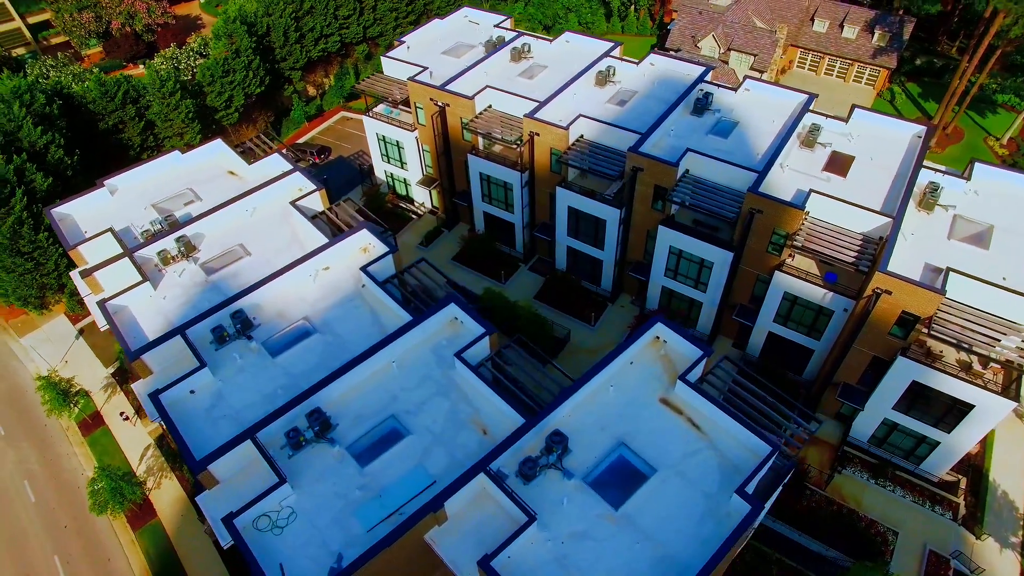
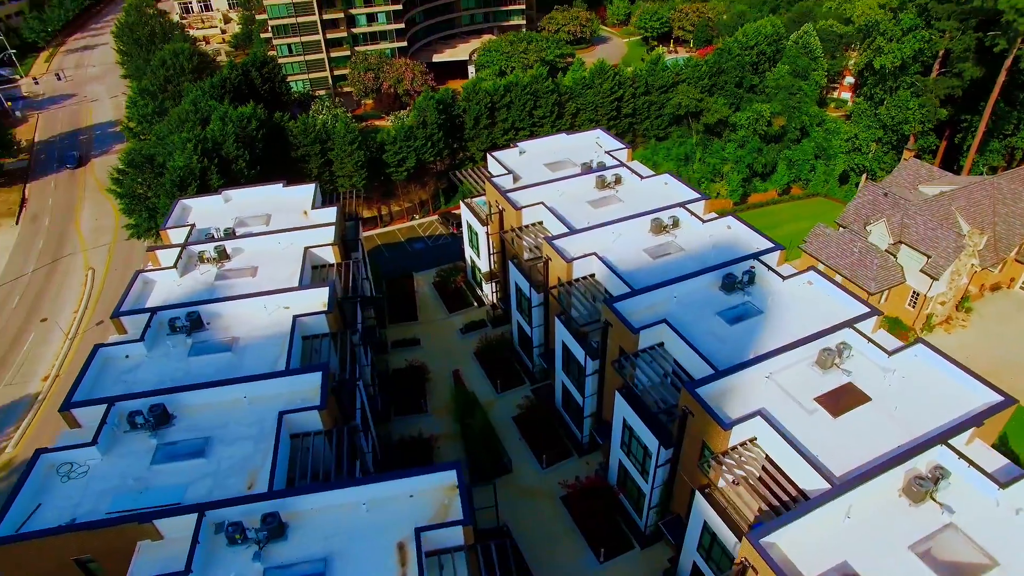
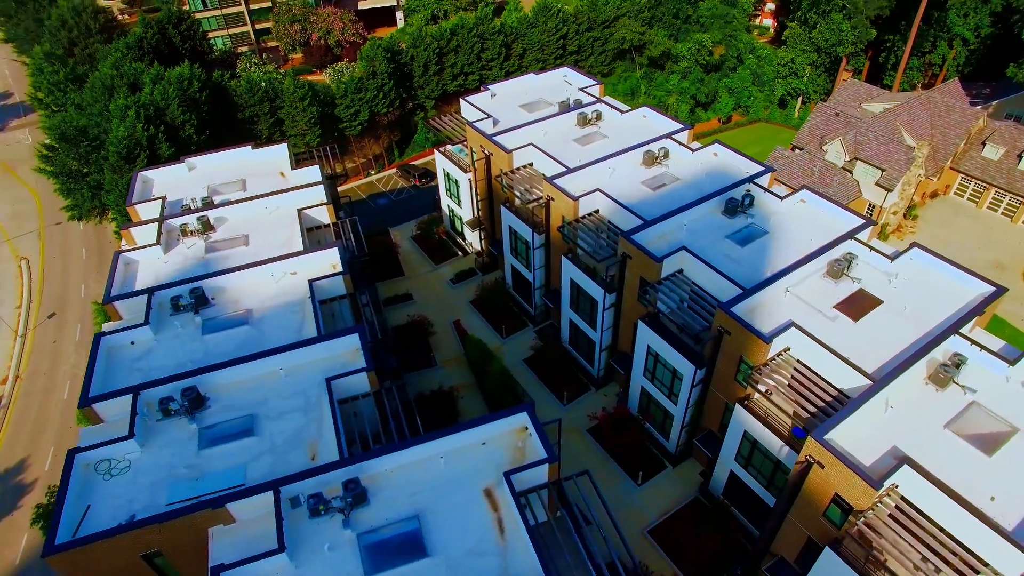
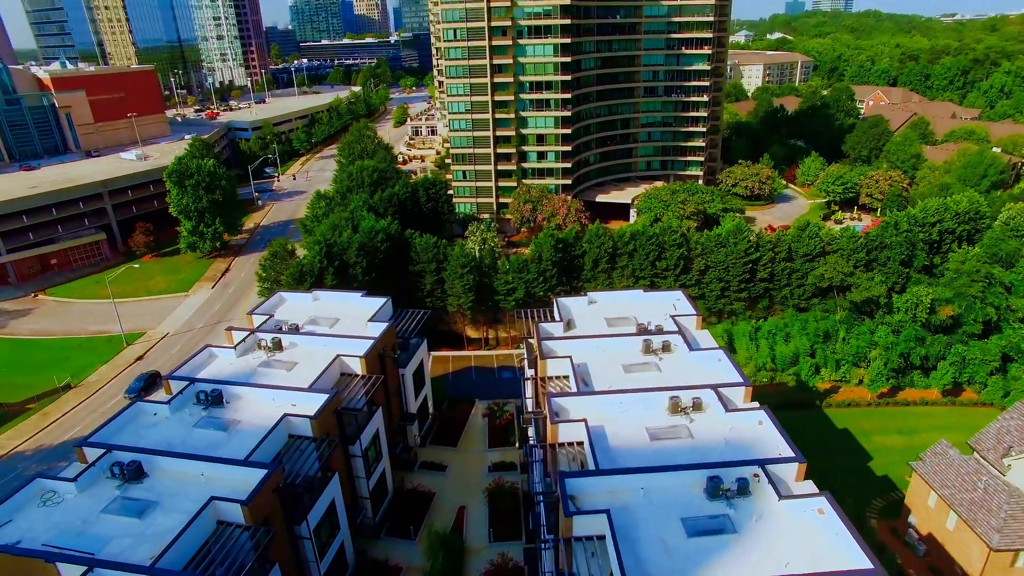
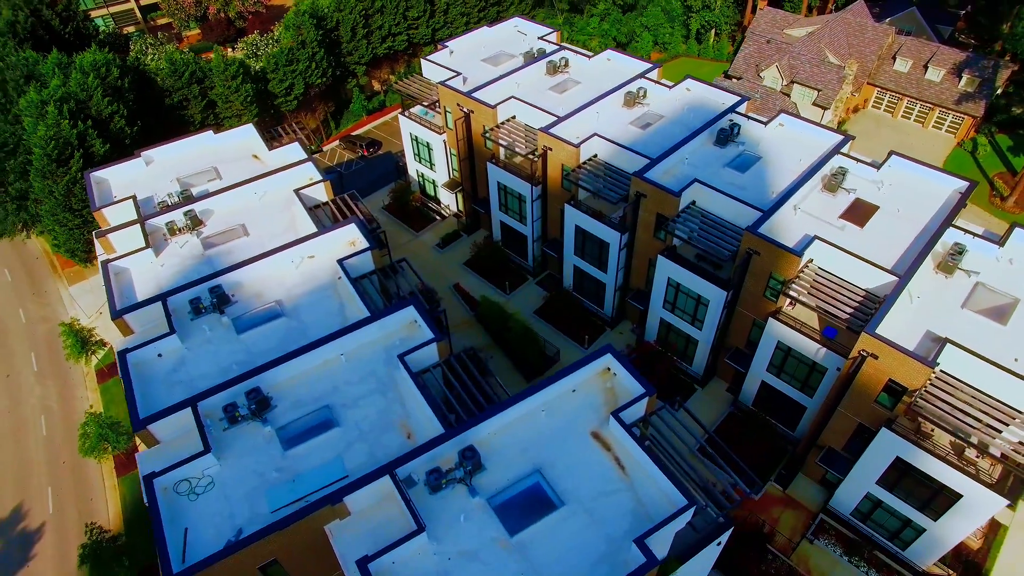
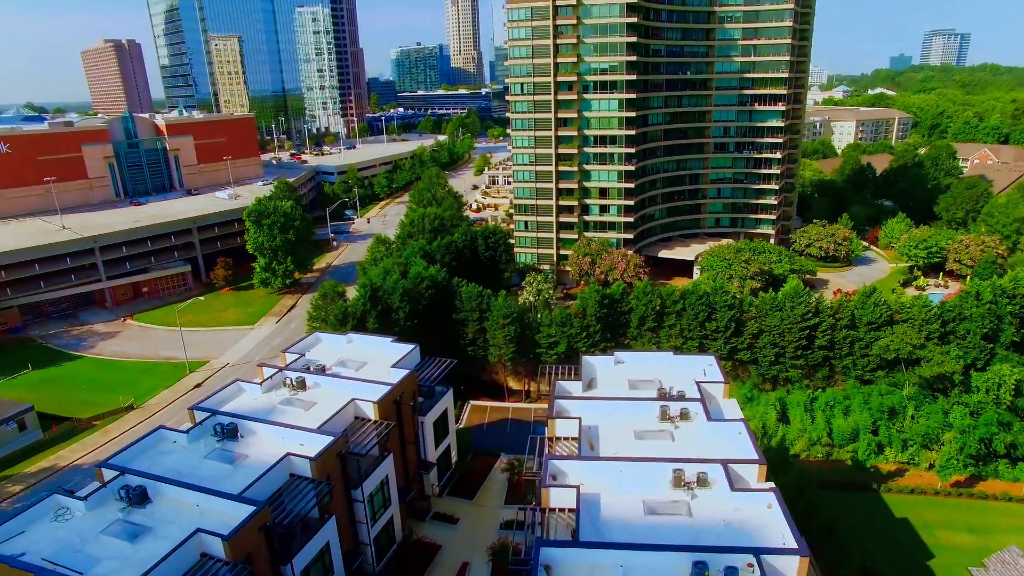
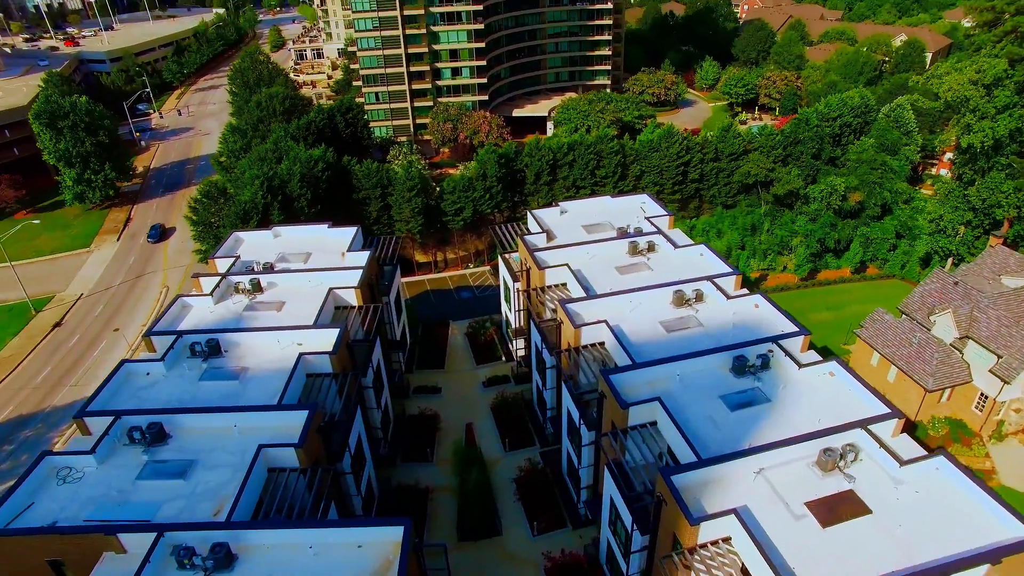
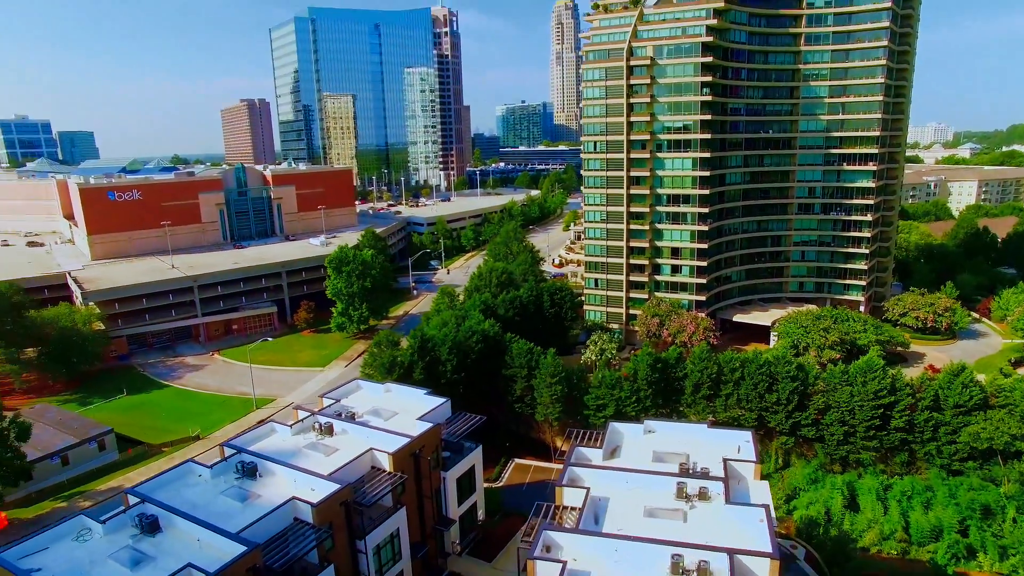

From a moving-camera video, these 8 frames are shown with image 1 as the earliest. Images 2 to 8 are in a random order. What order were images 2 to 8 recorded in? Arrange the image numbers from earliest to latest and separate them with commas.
5, 3, 2, 7, 4, 6, 8
